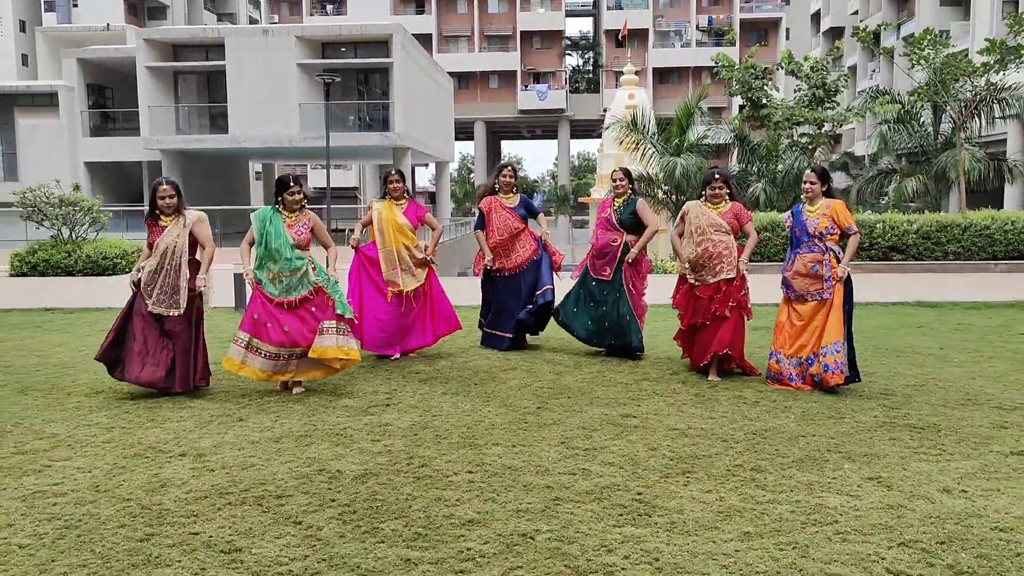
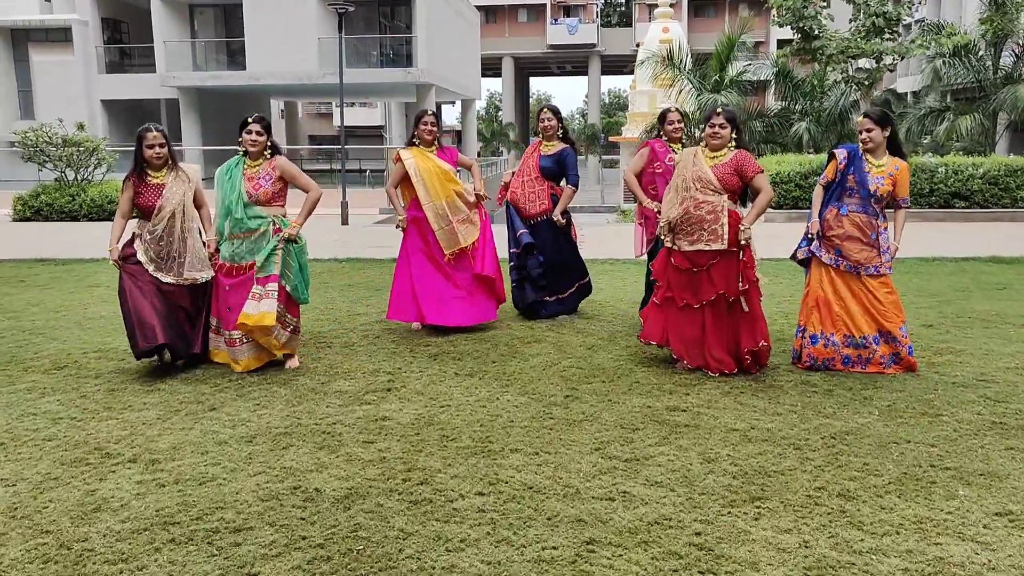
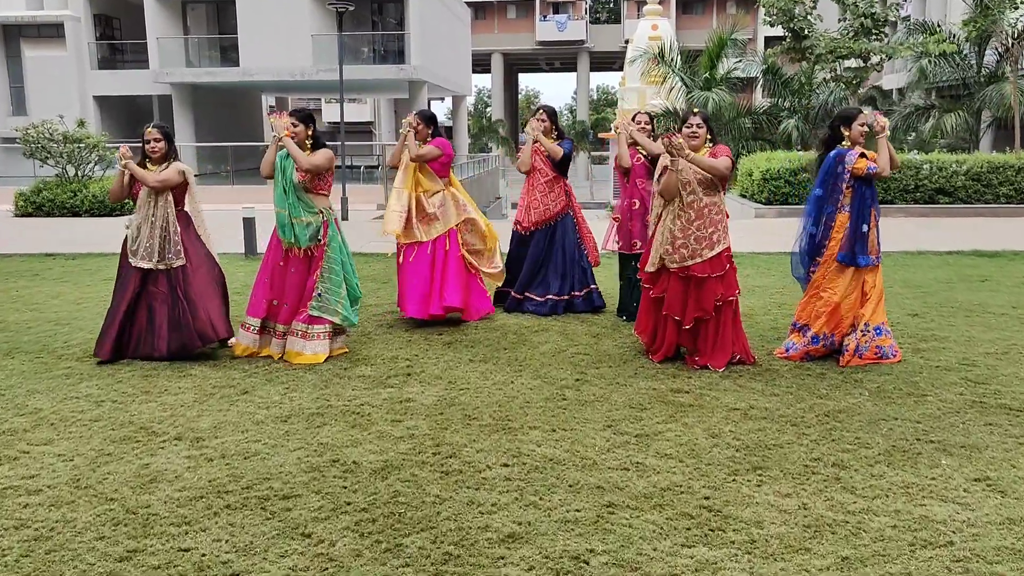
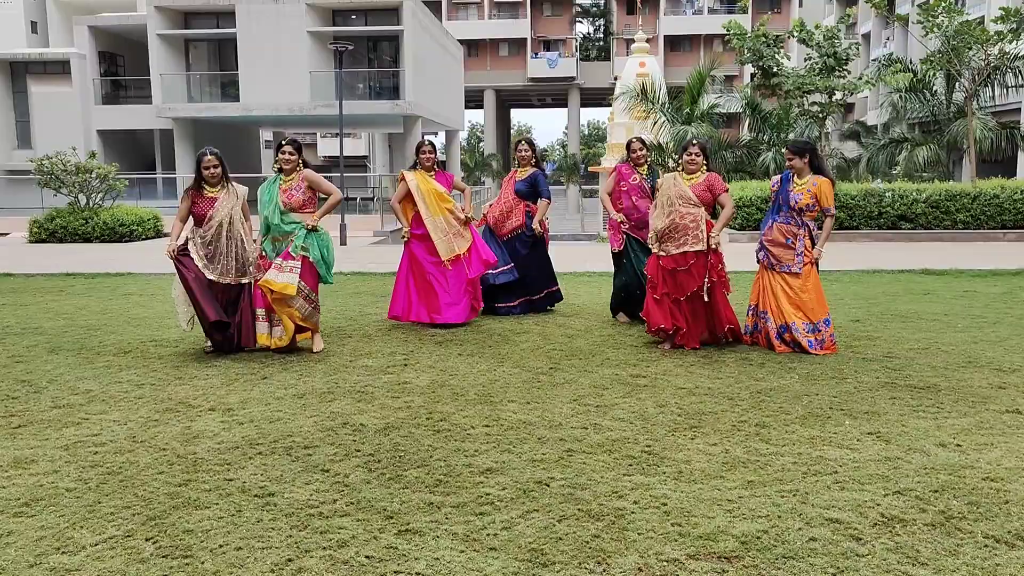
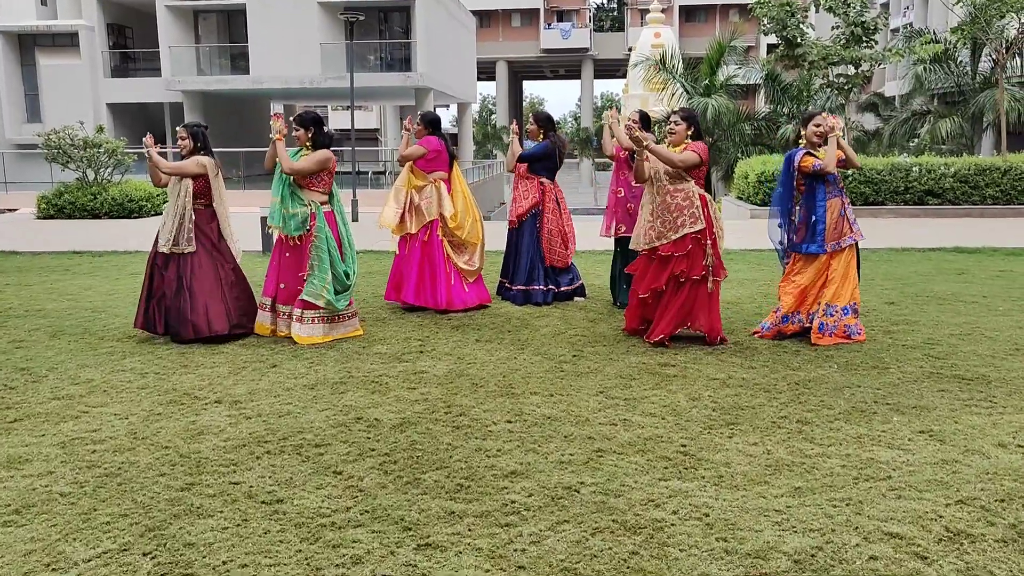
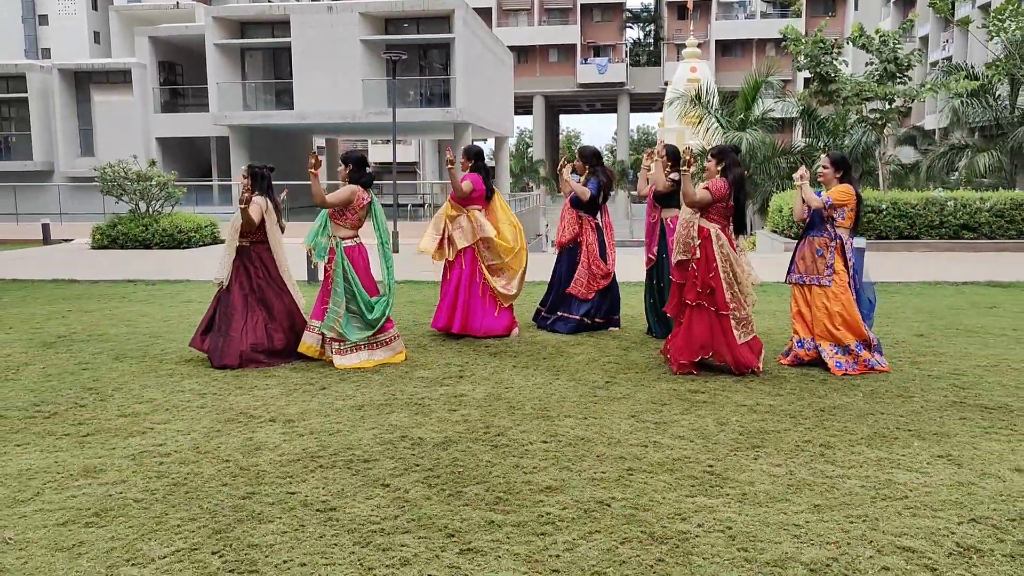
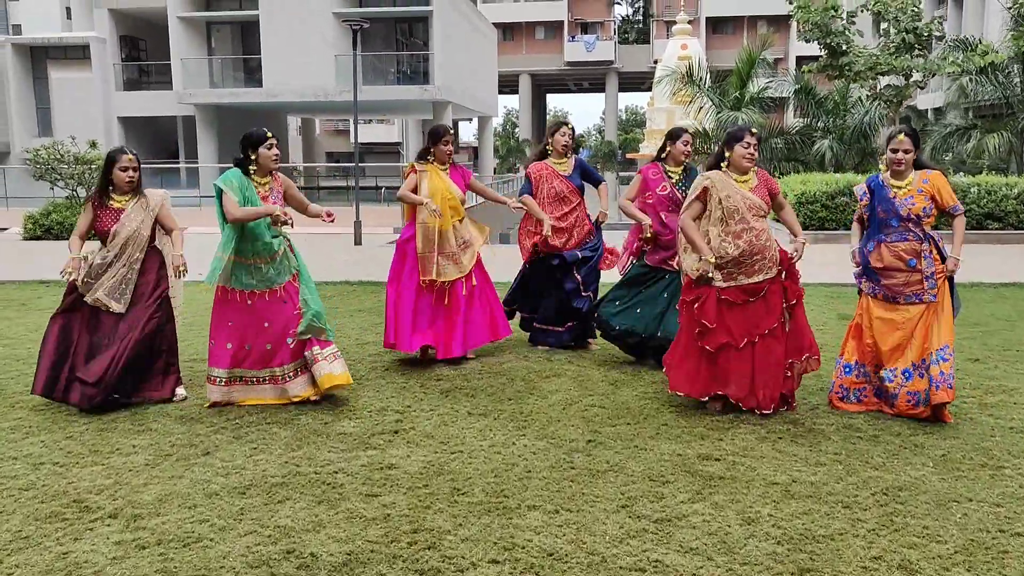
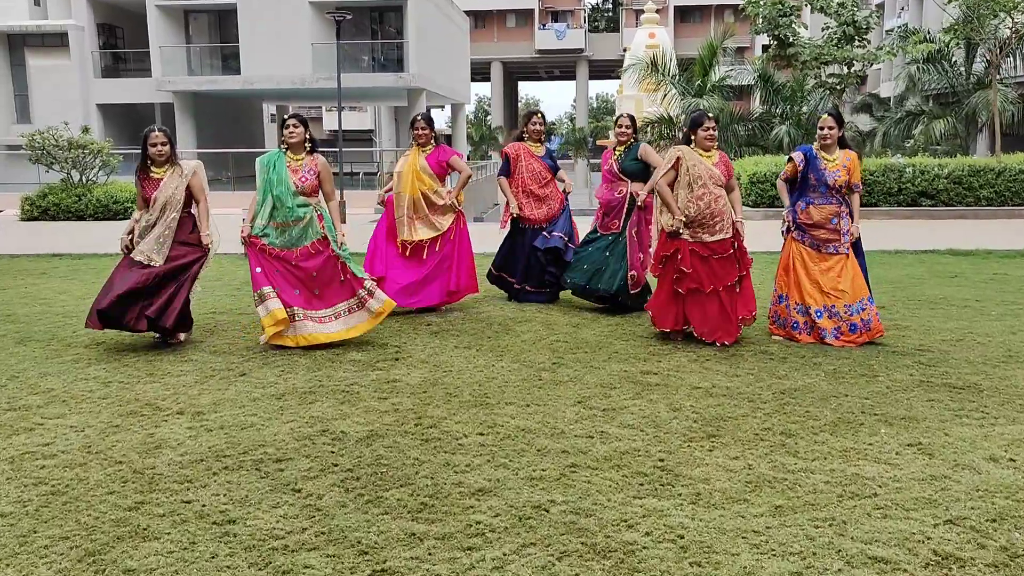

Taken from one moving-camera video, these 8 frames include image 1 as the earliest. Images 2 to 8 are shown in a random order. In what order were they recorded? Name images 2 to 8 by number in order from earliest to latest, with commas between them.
4, 8, 2, 7, 6, 5, 3
